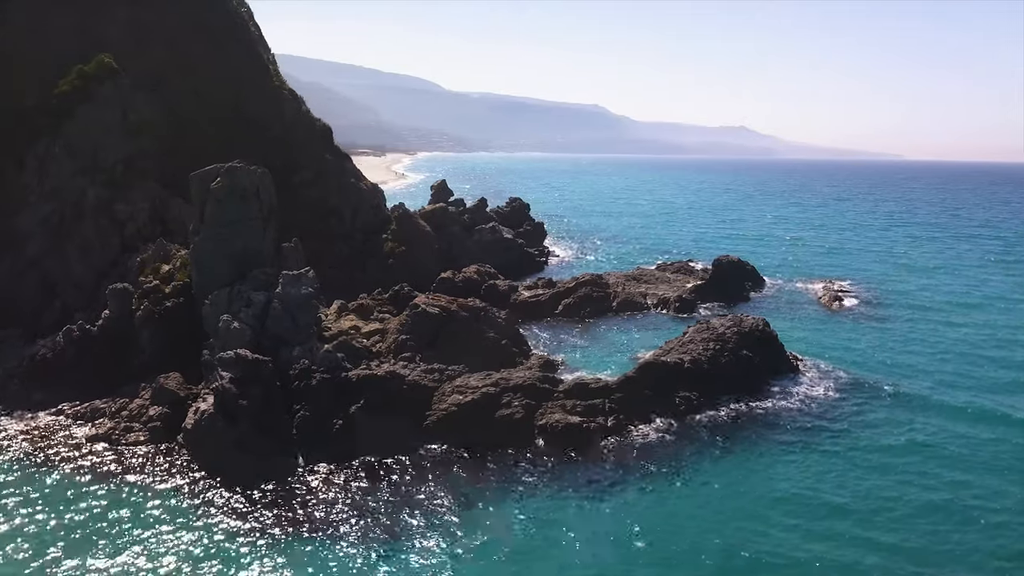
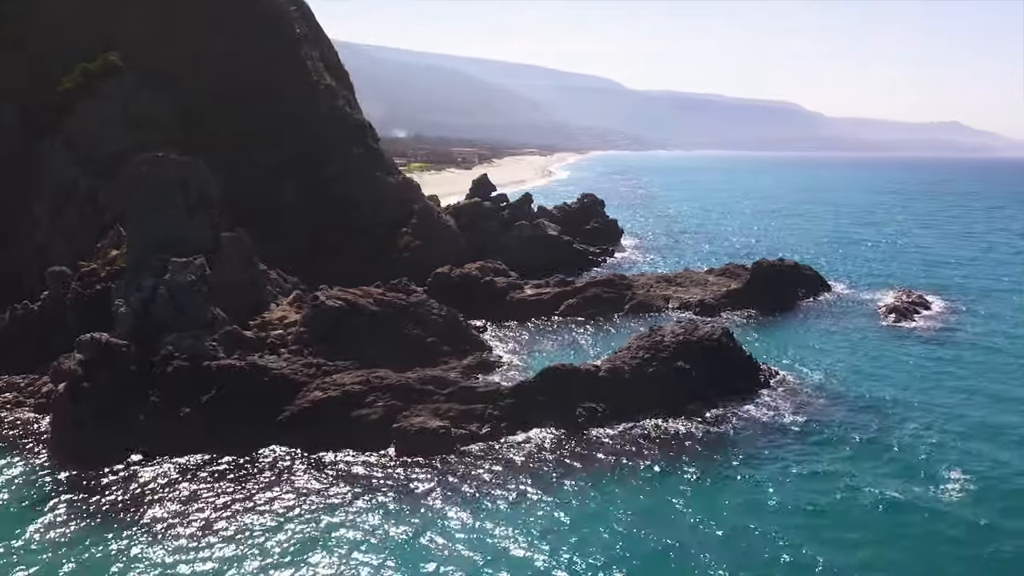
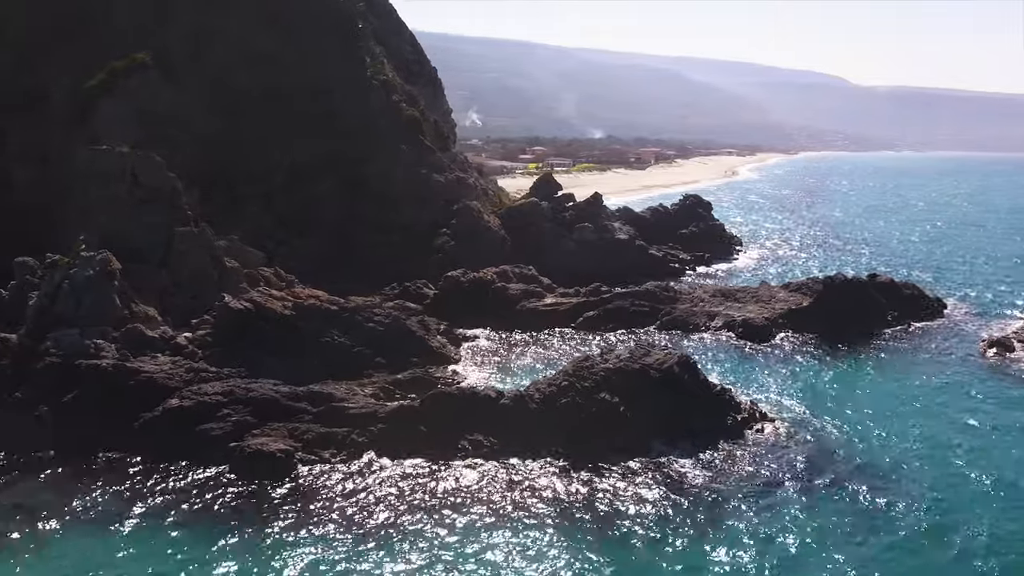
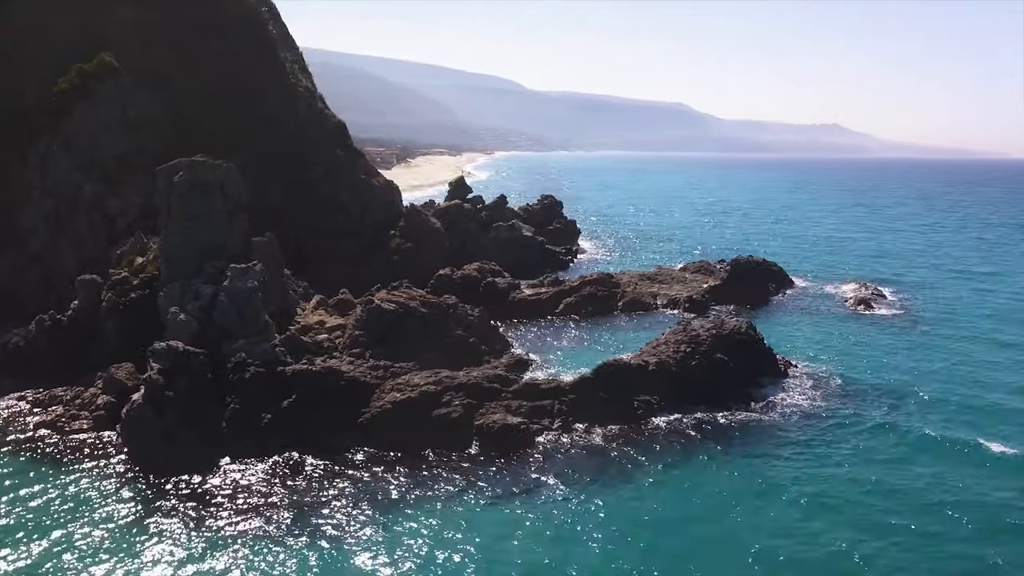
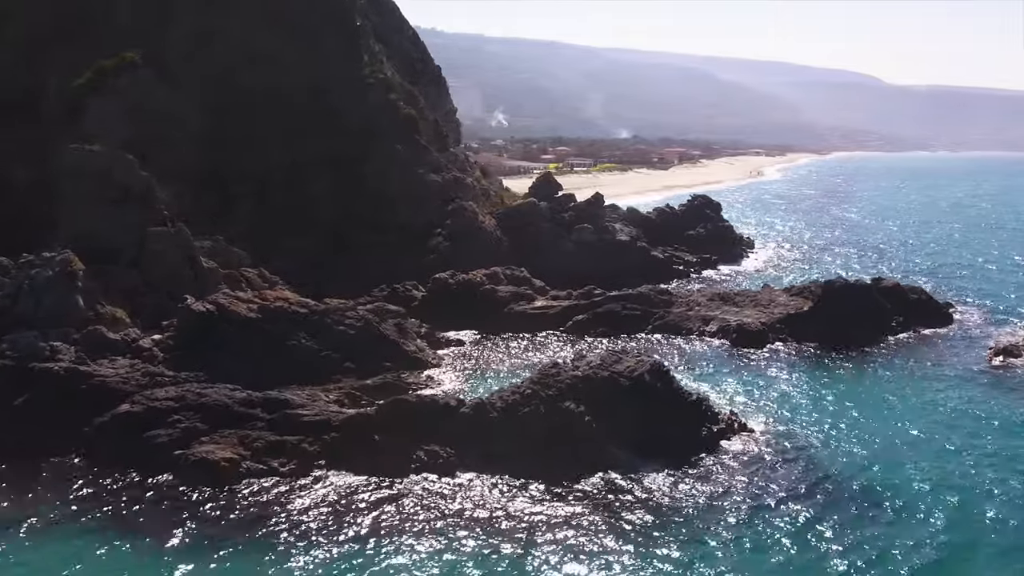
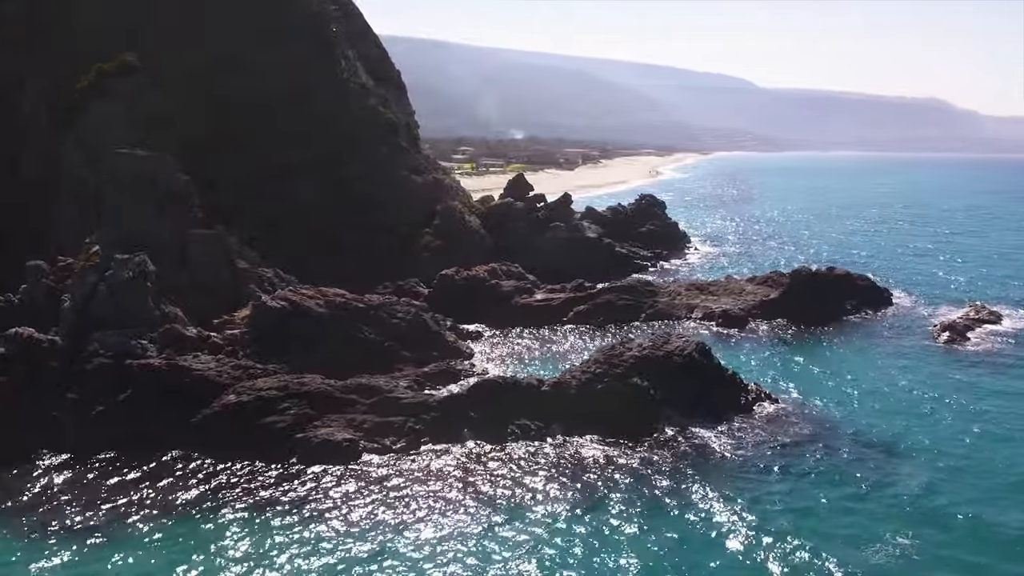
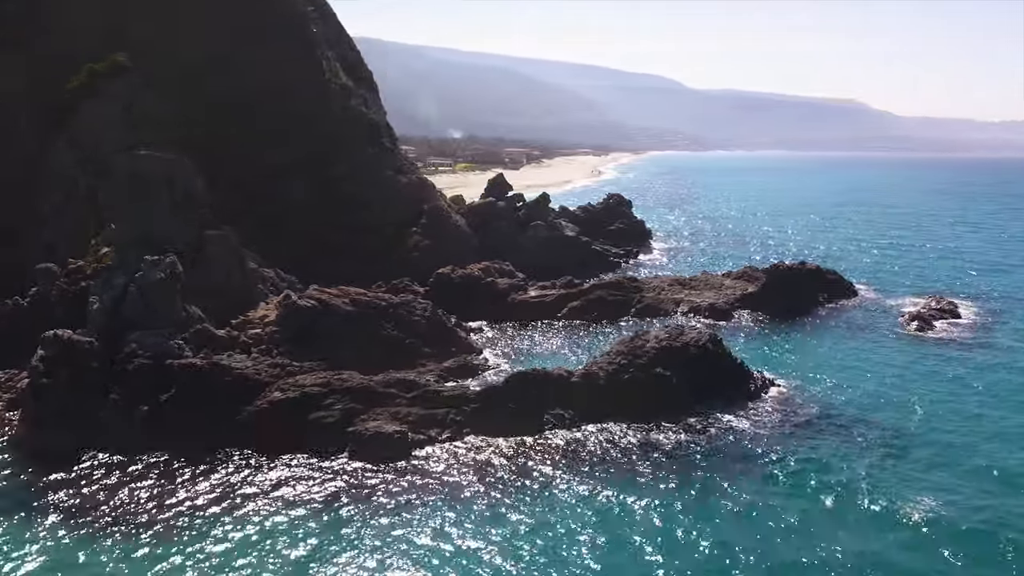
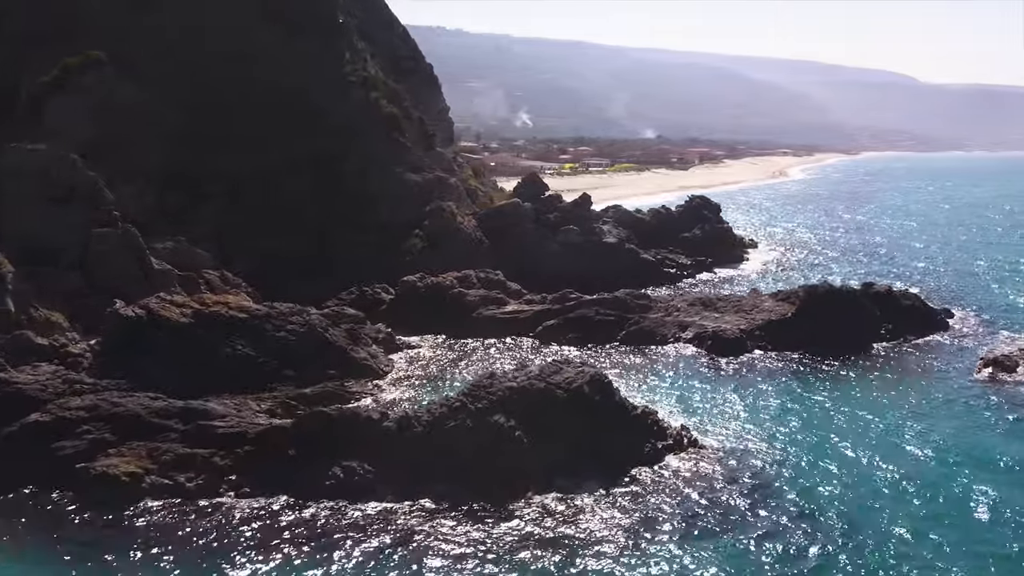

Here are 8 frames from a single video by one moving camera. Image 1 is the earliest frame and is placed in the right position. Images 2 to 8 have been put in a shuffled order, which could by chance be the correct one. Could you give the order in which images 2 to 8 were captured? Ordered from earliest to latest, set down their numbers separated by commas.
4, 2, 7, 6, 3, 5, 8
